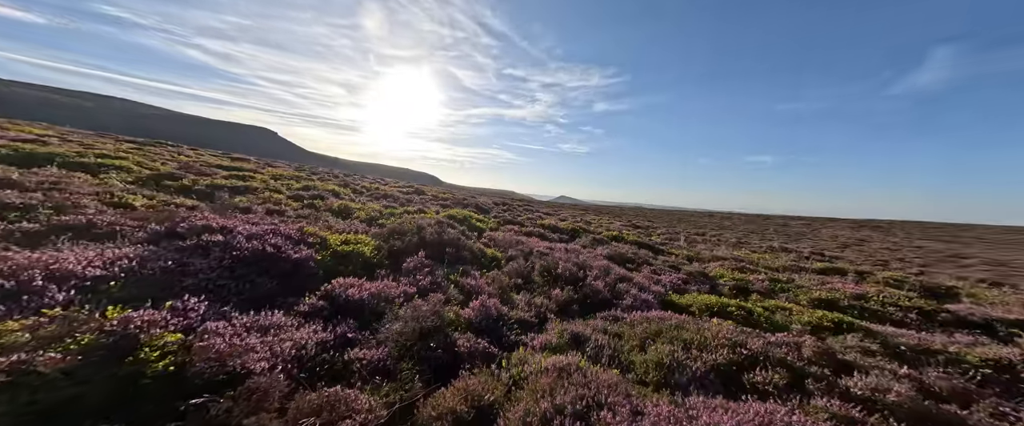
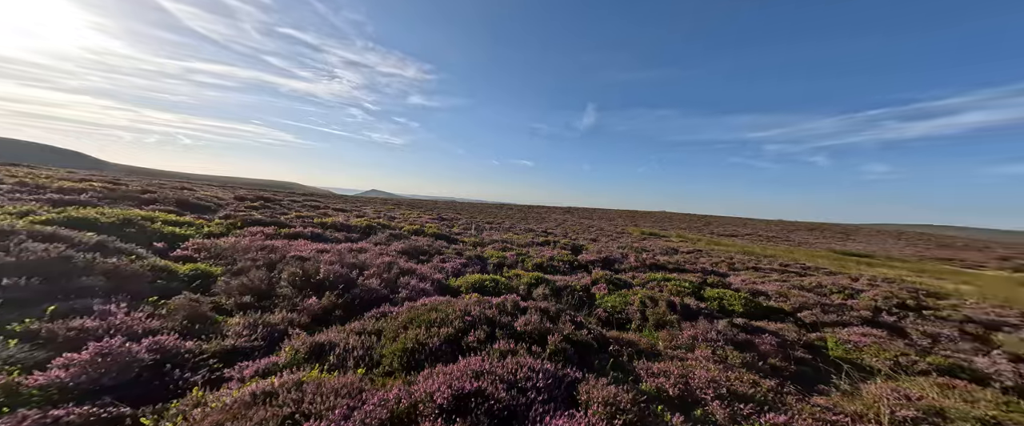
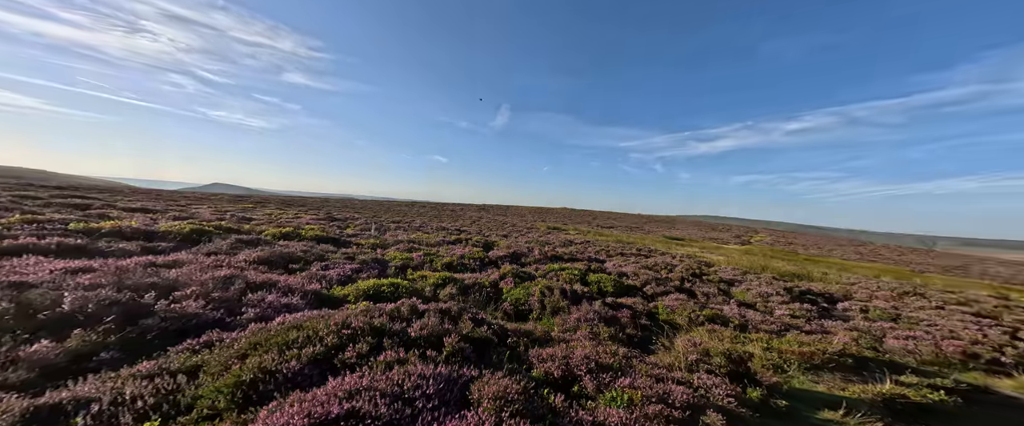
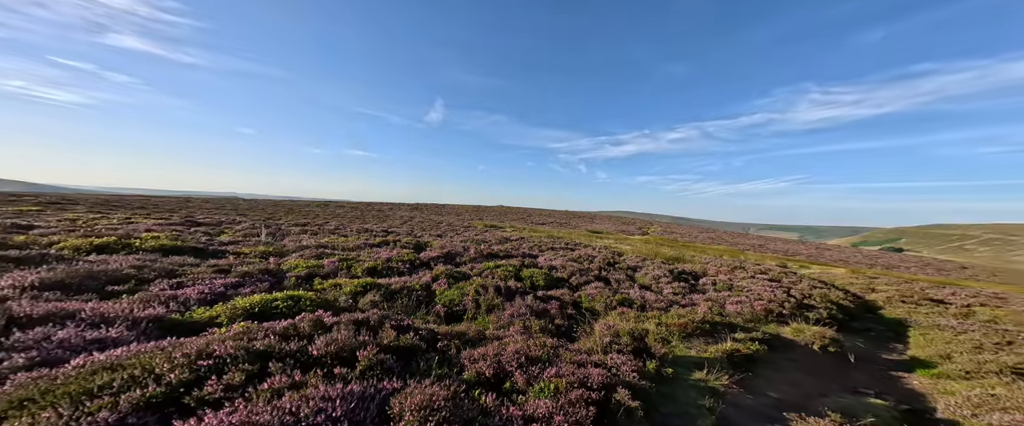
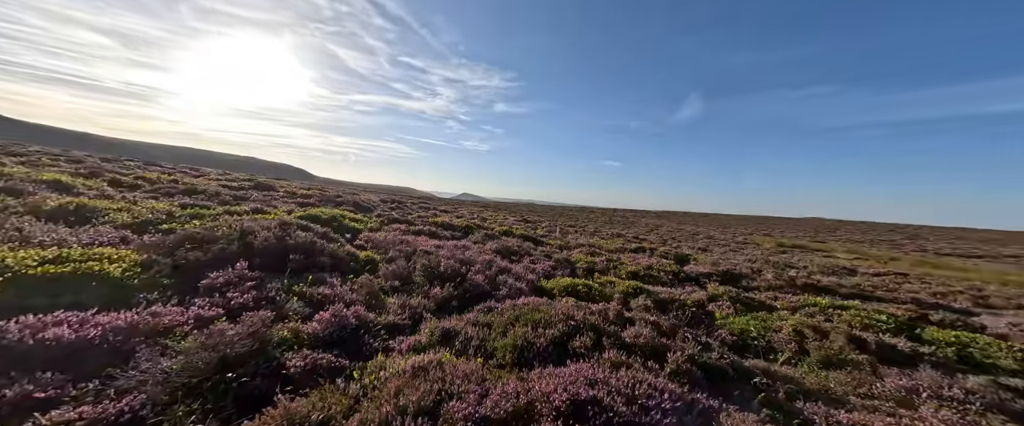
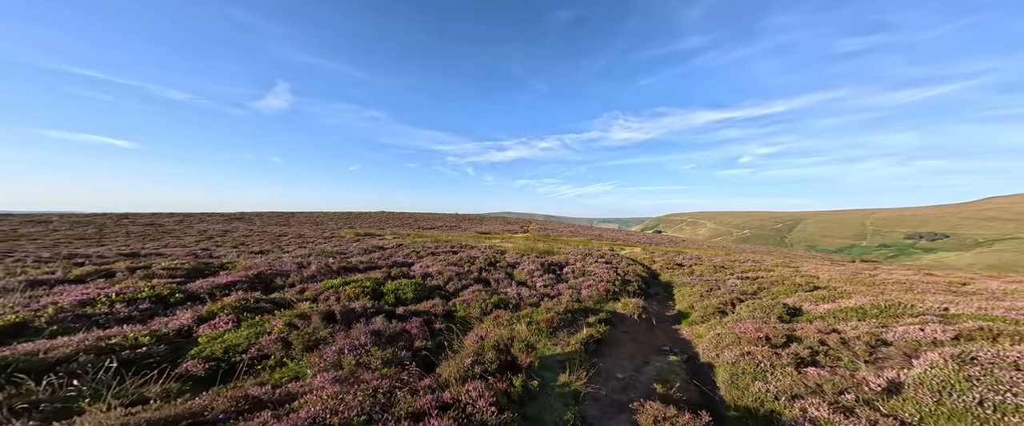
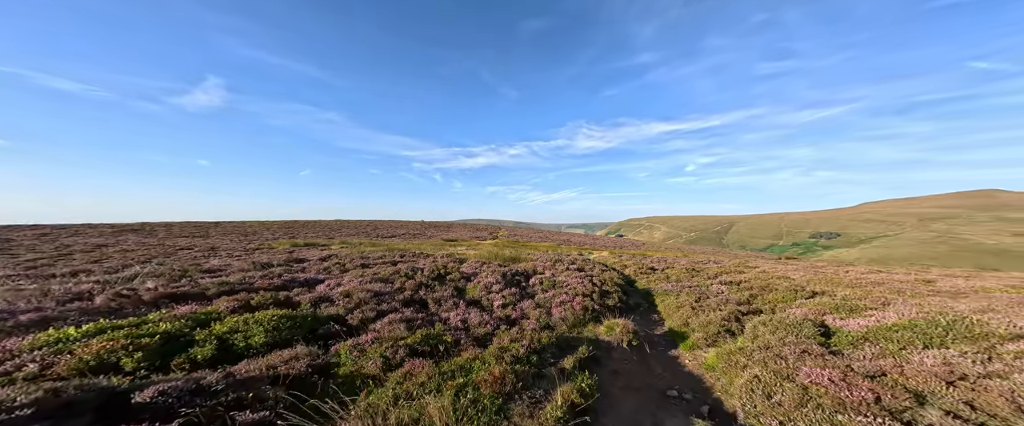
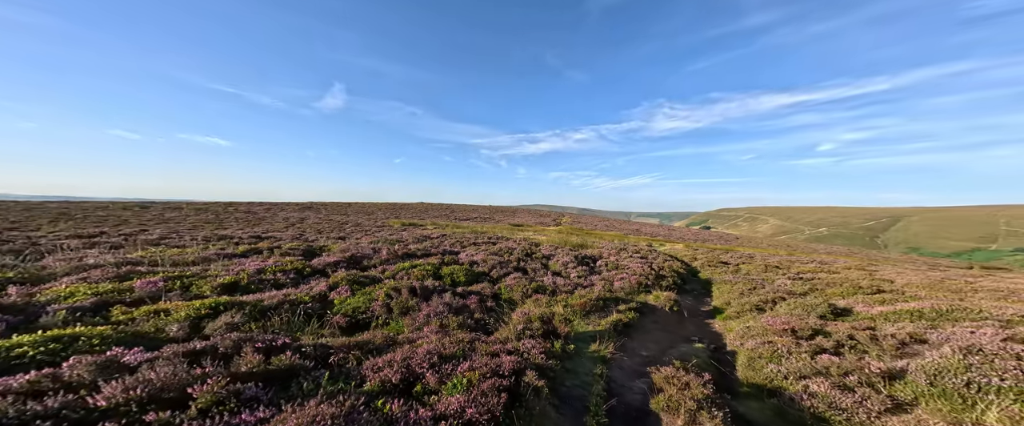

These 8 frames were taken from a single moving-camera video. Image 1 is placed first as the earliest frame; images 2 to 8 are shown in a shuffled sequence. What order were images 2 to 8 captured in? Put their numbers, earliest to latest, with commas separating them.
5, 2, 3, 4, 8, 6, 7
